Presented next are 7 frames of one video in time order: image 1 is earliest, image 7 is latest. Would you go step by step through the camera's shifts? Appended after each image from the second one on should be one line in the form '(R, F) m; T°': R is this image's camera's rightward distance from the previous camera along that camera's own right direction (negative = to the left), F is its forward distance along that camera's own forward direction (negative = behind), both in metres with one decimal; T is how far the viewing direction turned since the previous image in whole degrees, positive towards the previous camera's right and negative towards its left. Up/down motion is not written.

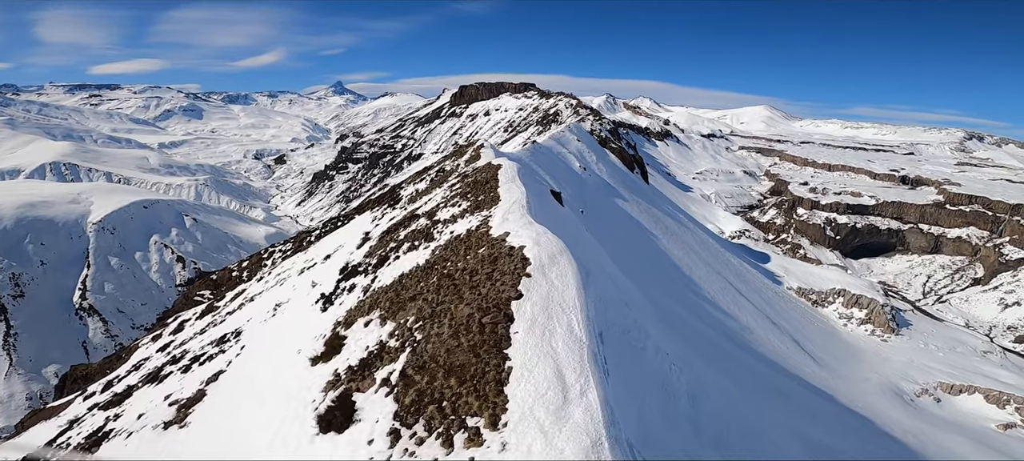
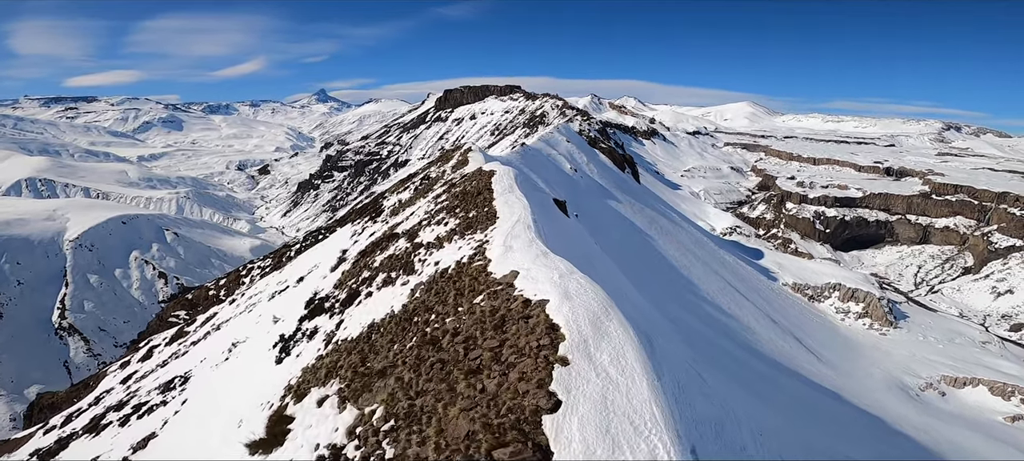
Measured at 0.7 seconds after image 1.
(-0.2, +1.2) m; +1°
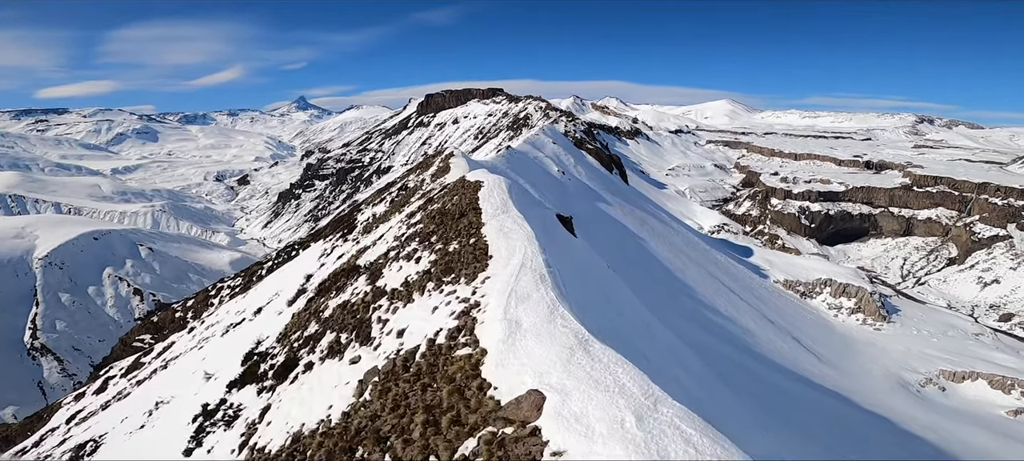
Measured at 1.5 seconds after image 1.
(-0.2, +1.4) m; +2°
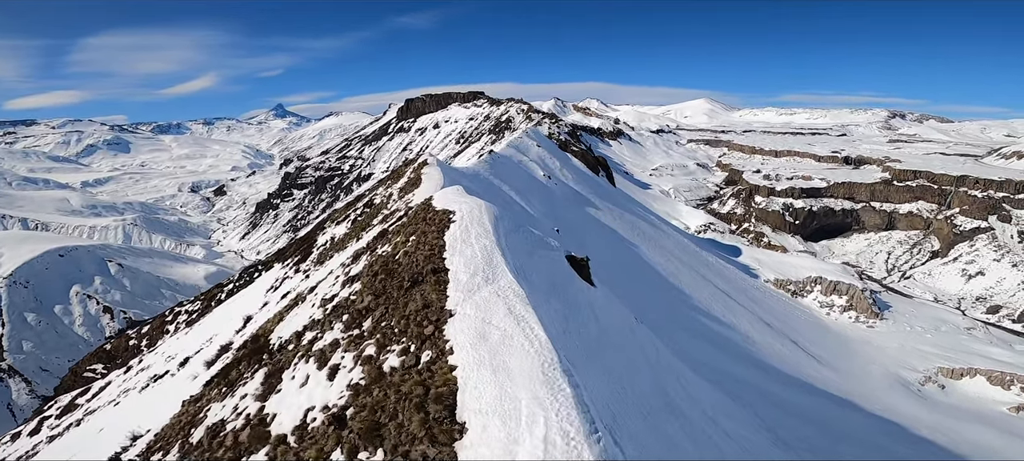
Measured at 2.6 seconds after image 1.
(-0.2, +1.6) m; +2°
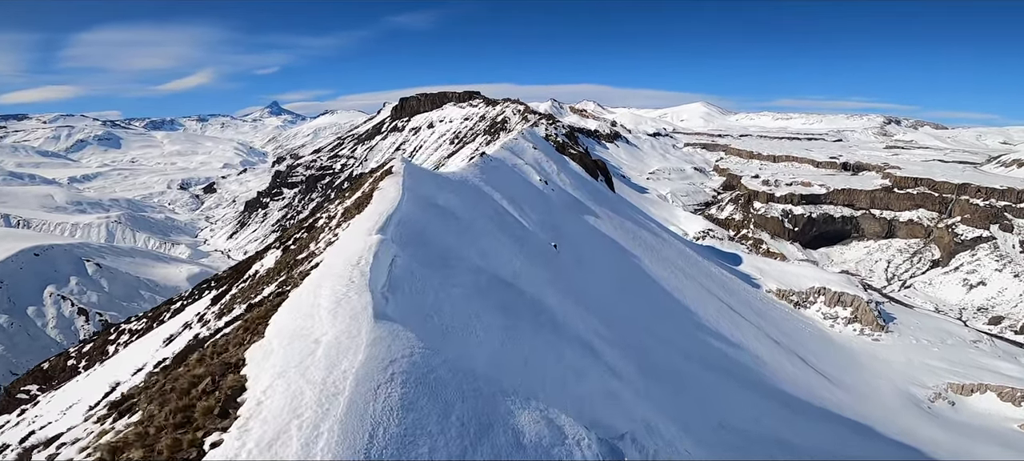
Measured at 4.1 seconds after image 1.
(+0.2, +2.4) m; +1°
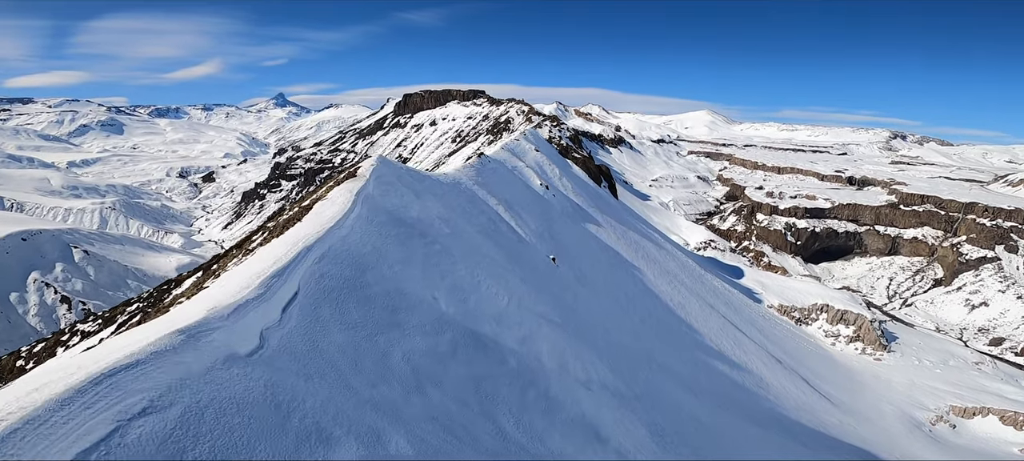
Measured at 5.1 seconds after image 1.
(+0.4, +1.8) m; 0°
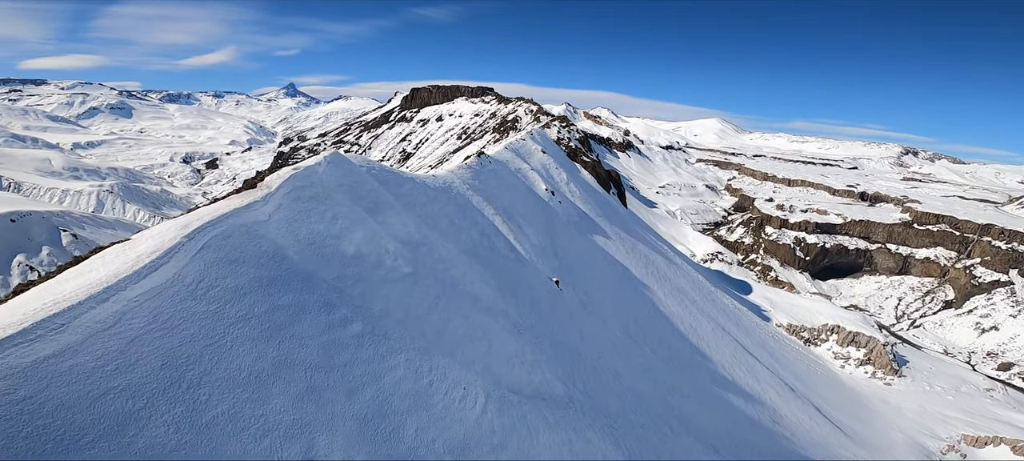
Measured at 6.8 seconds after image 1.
(+0.4, +2.6) m; 0°
